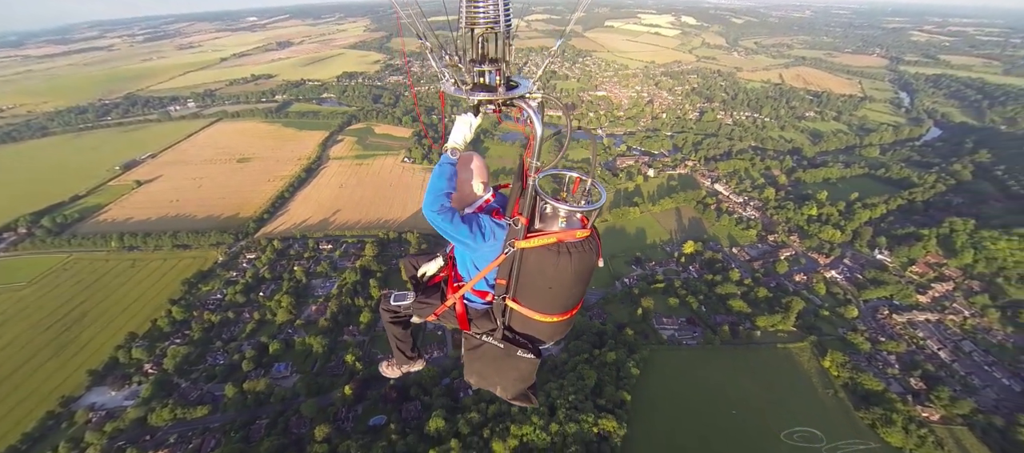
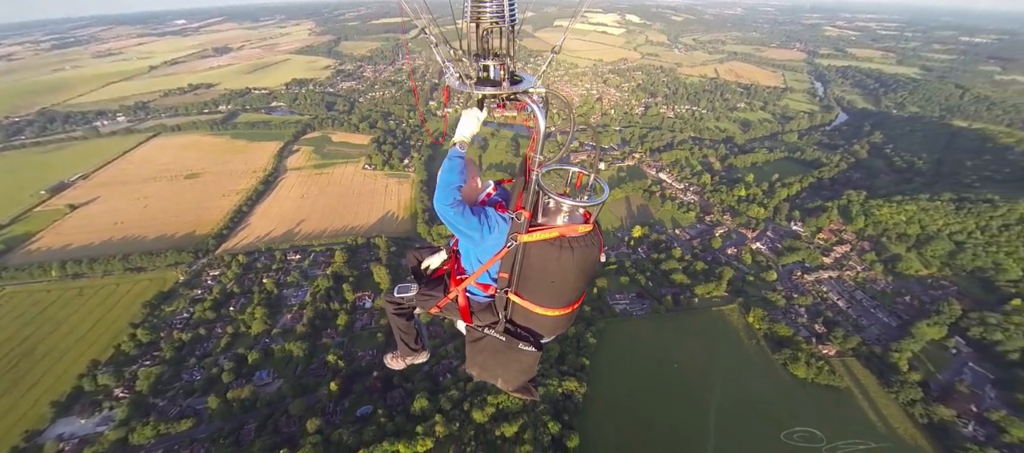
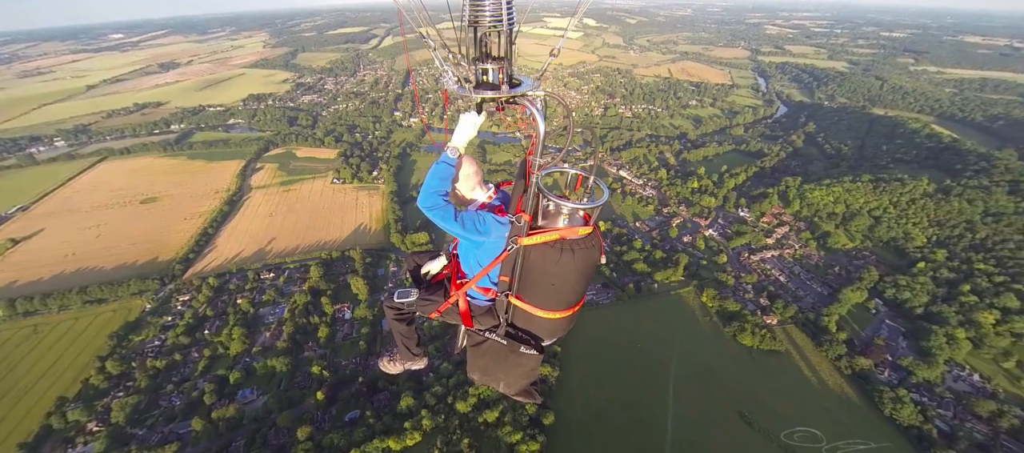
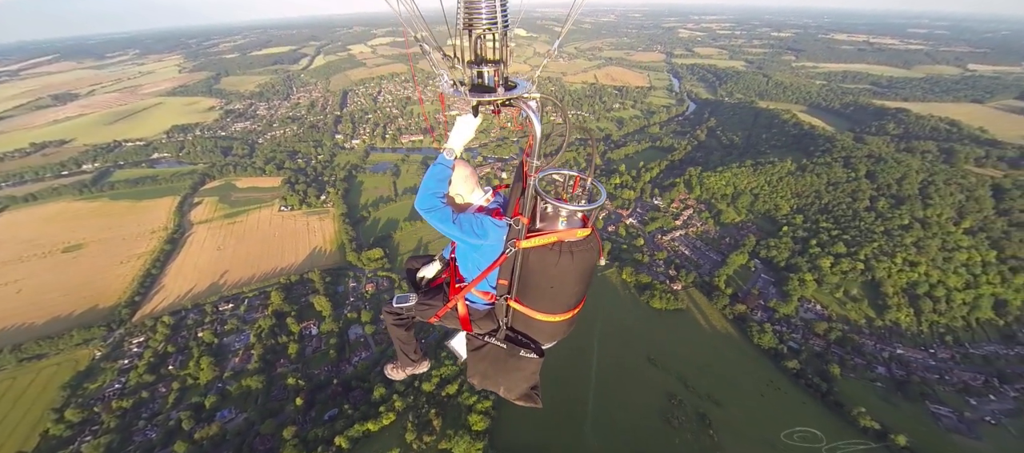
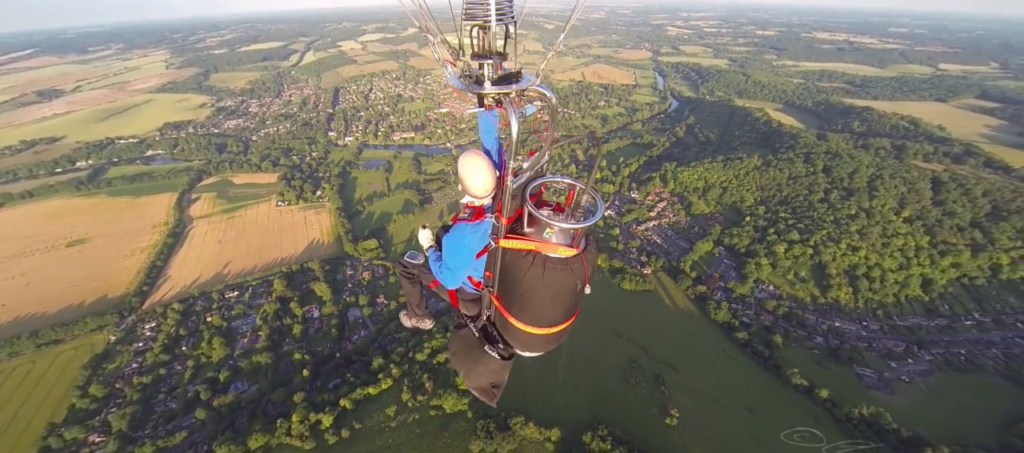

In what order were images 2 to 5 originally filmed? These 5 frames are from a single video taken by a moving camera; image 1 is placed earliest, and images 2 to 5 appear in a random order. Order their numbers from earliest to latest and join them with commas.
2, 3, 4, 5
